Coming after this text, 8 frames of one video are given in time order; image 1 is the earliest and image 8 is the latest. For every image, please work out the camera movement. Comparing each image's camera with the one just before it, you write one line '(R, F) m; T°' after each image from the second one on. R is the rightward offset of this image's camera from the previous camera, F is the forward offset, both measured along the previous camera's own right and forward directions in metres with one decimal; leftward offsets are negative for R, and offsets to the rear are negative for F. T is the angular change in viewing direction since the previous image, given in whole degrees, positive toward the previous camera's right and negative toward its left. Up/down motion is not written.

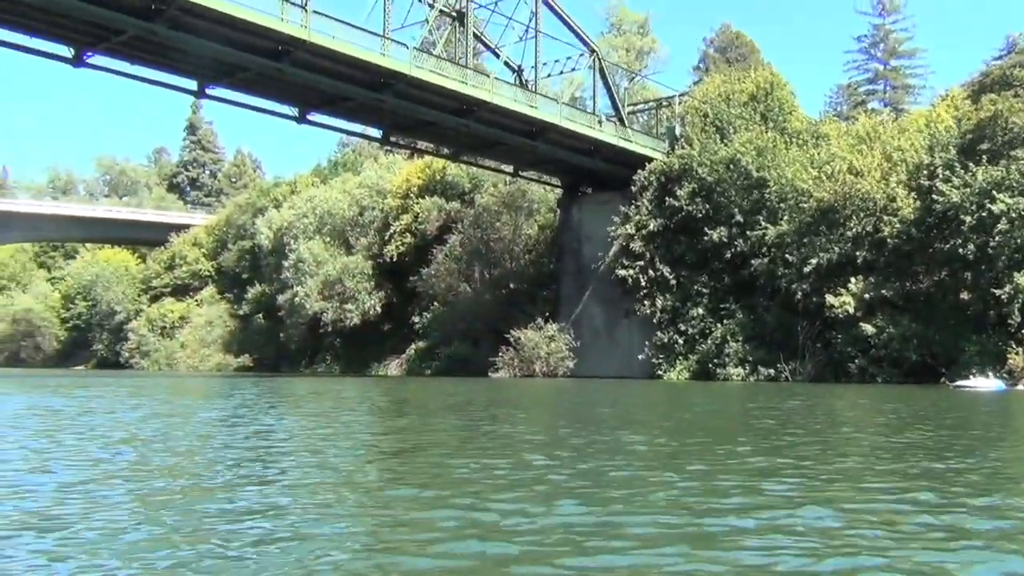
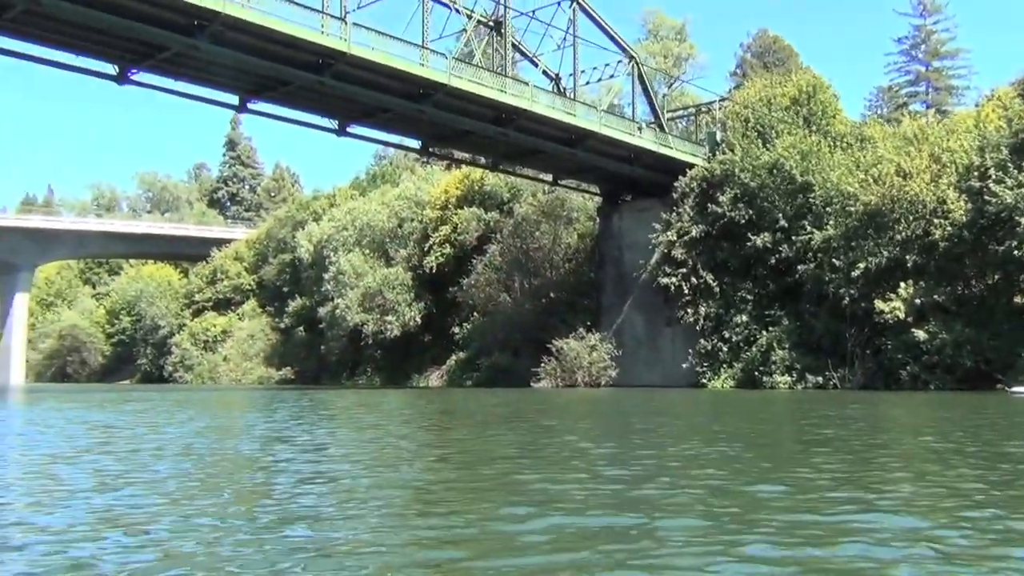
(-0.2, +0.2) m; -2°
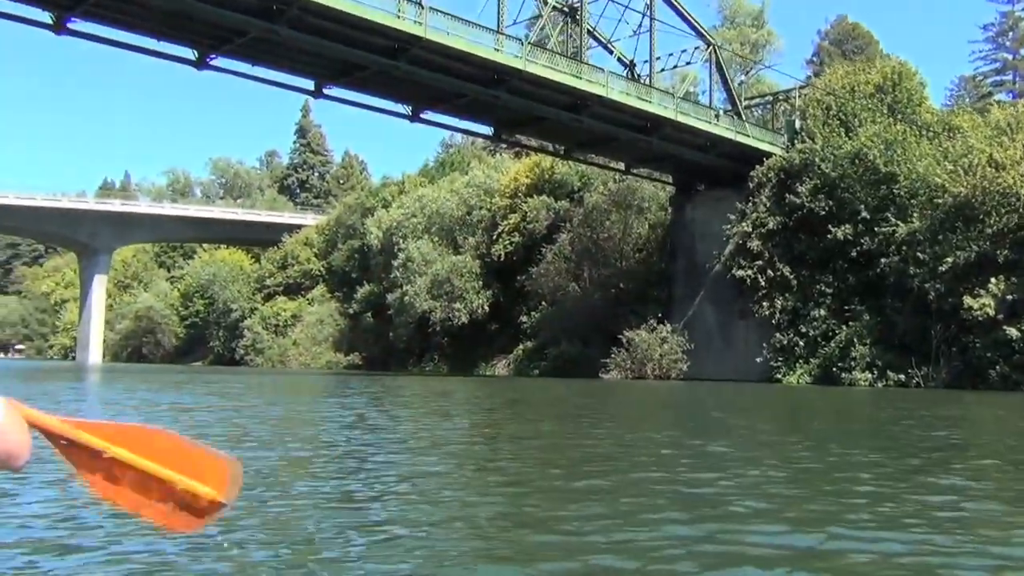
(-0.3, +0.3) m; -4°
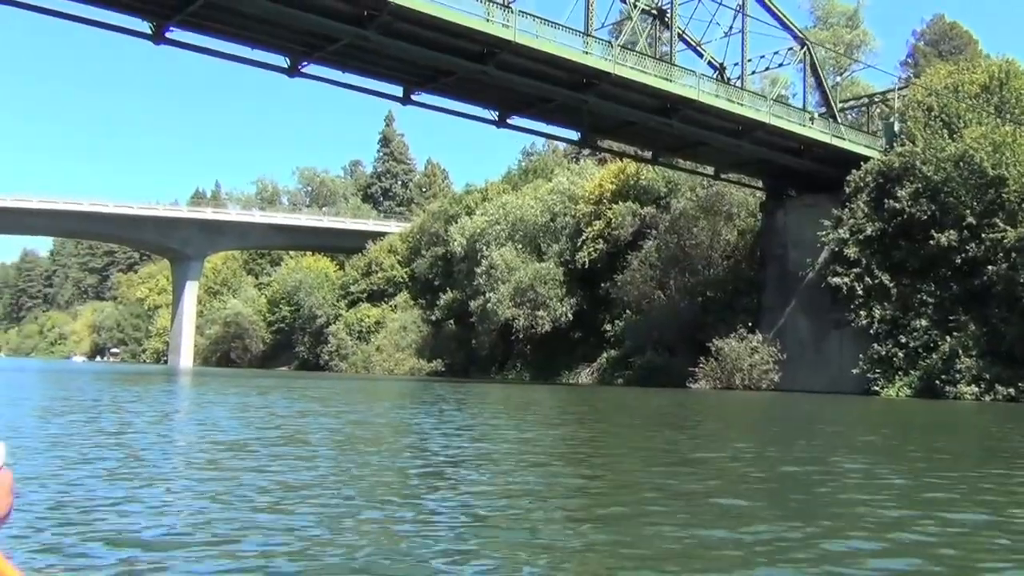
(-0.3, +0.4) m; -5°
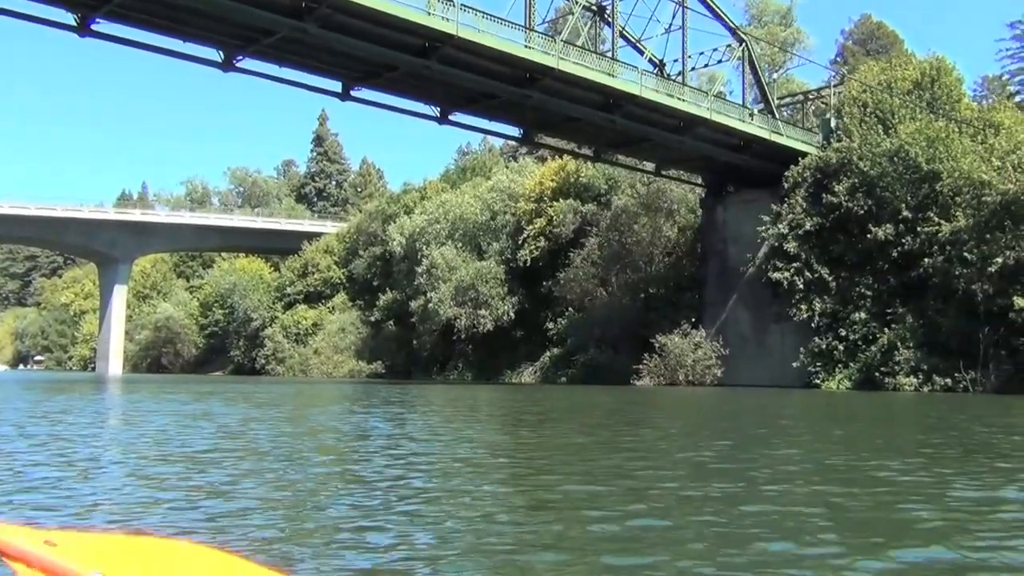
(-0.2, +0.4) m; +4°
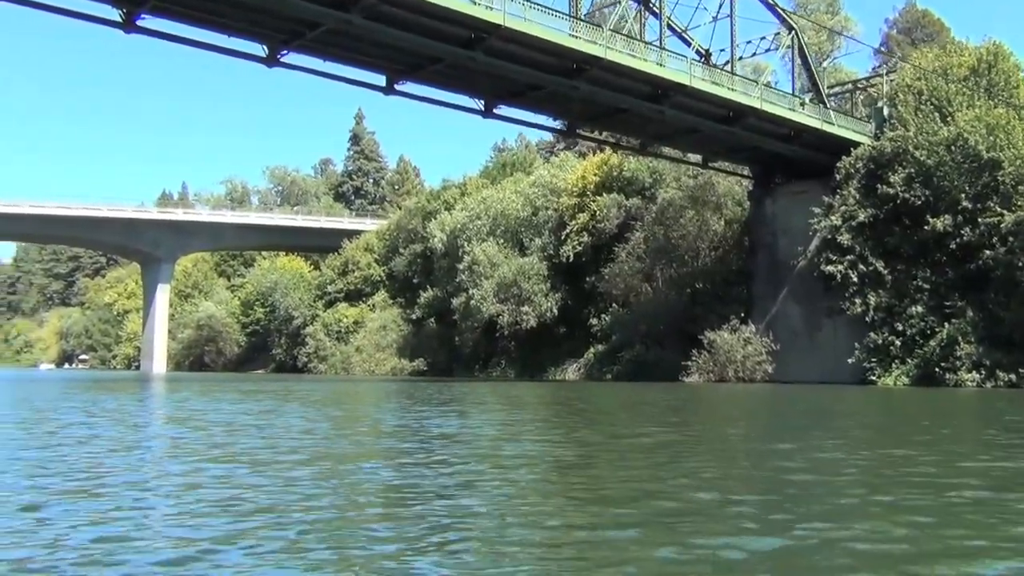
(-0.4, +0.4) m; -2°
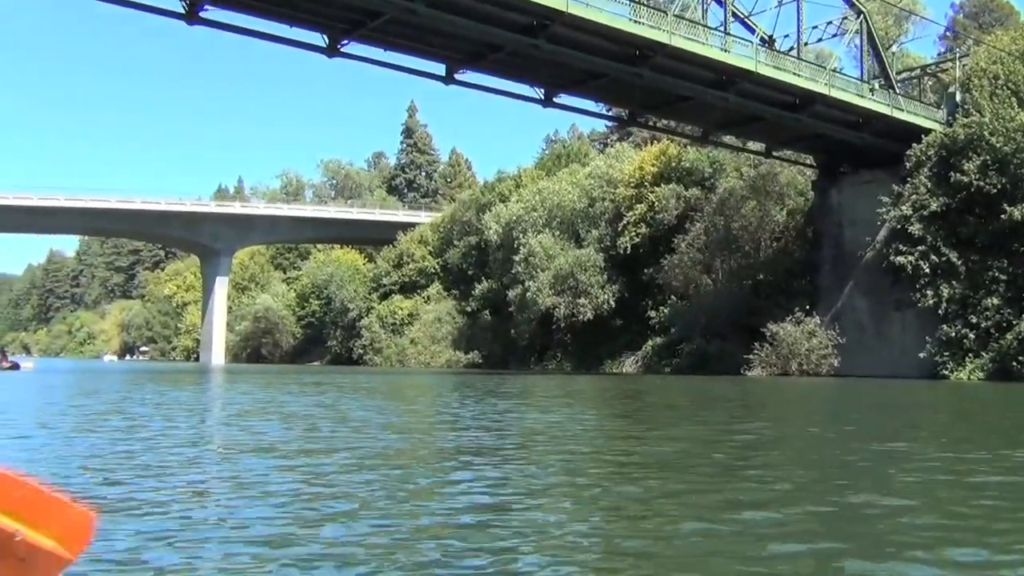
(-0.3, +0.3) m; -3°
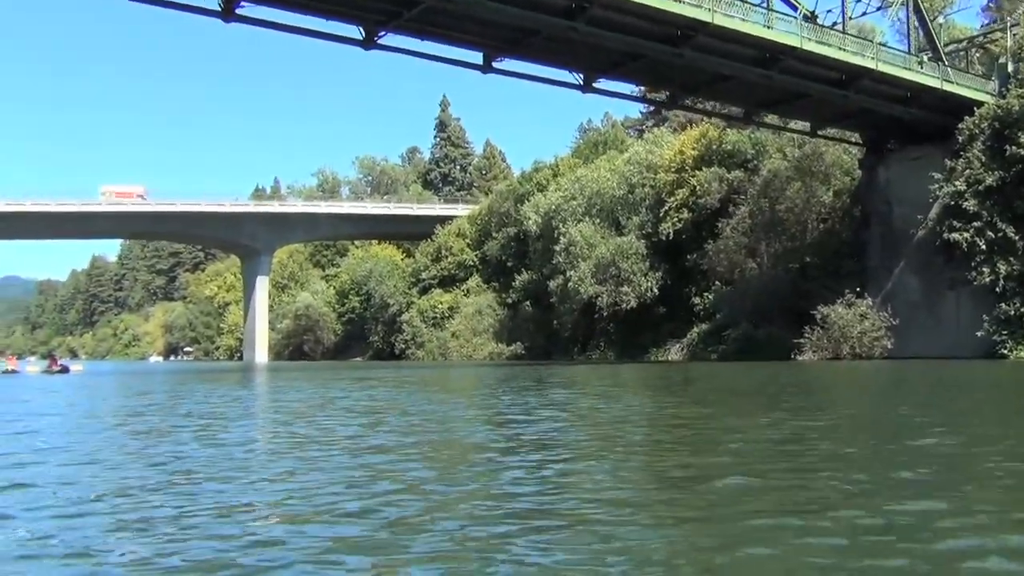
(-0.2, +0.3) m; -2°
